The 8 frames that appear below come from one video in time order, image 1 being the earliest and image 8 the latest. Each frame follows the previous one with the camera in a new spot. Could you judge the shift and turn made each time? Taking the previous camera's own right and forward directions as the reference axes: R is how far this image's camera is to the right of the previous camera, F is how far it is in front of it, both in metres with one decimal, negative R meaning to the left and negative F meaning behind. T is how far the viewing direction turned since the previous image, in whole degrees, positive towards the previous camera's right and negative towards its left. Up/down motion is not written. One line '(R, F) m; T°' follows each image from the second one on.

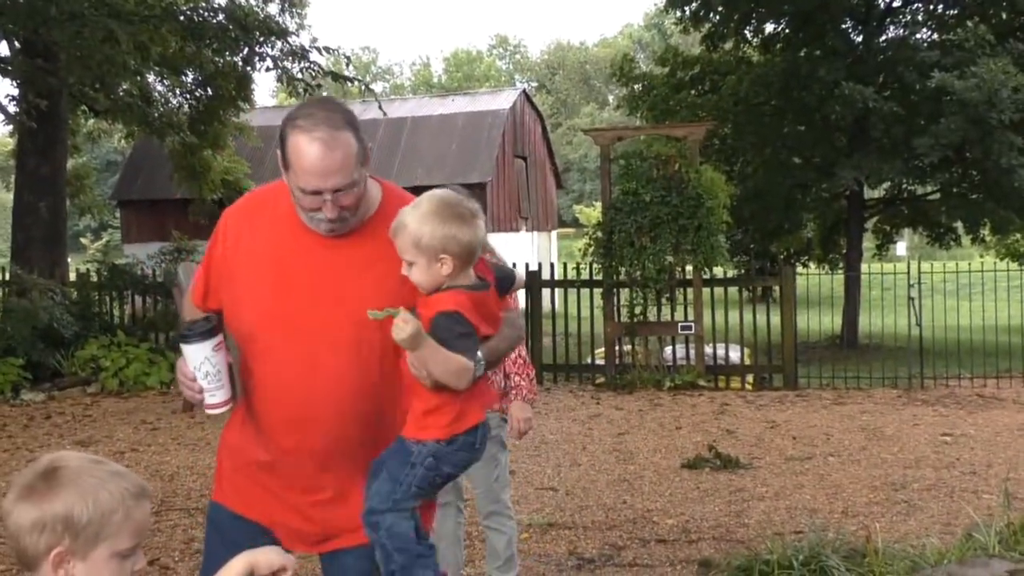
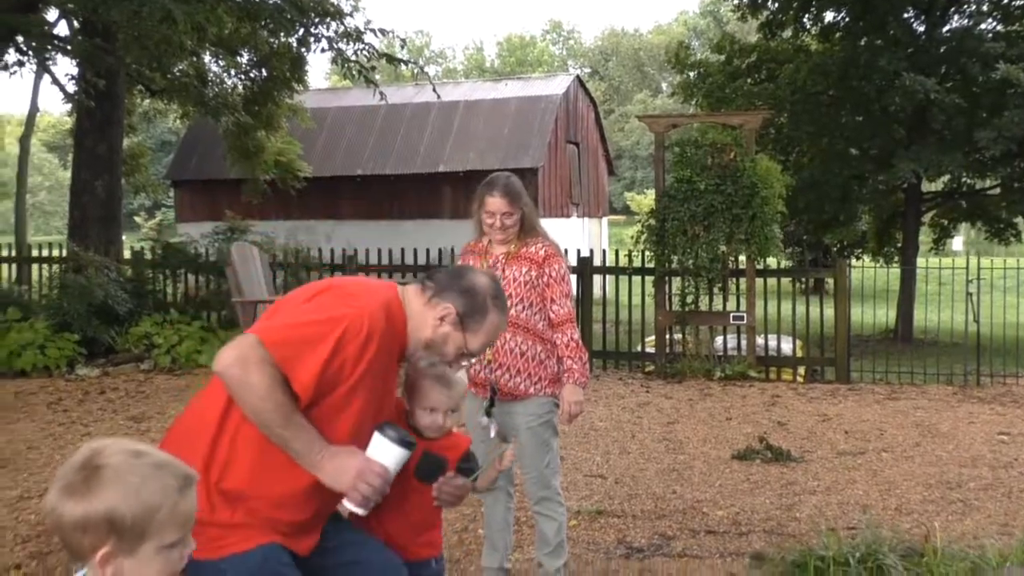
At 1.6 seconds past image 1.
(-0.1, 0.0) m; -2°
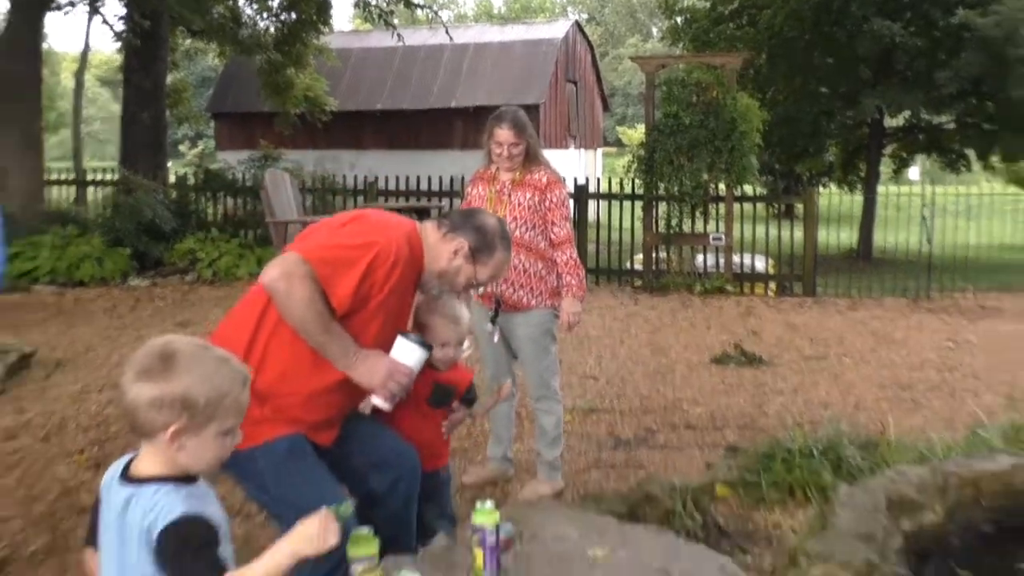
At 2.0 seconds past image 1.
(0.0, -0.5) m; 0°
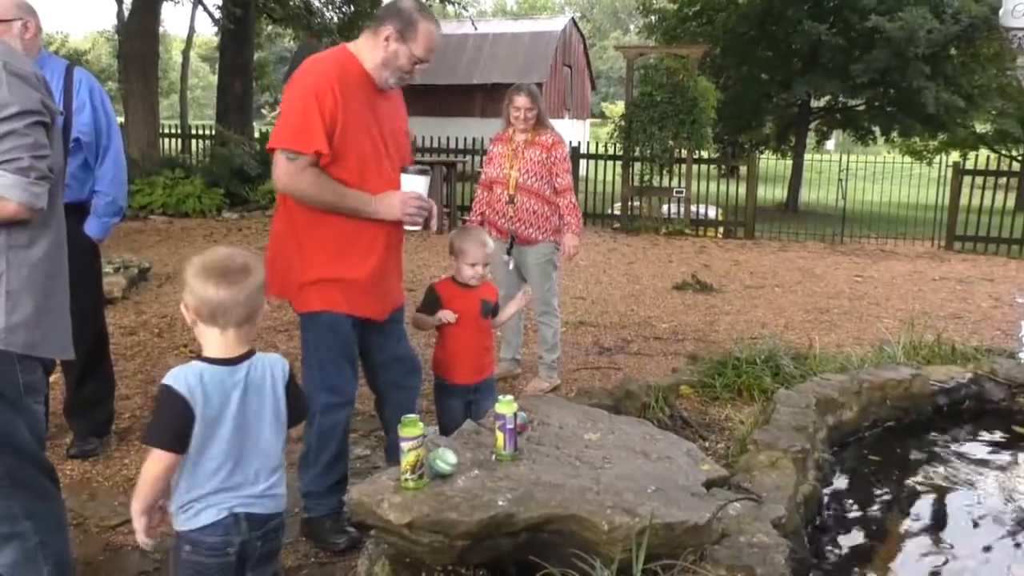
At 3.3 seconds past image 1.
(-0.3, -1.3) m; +2°
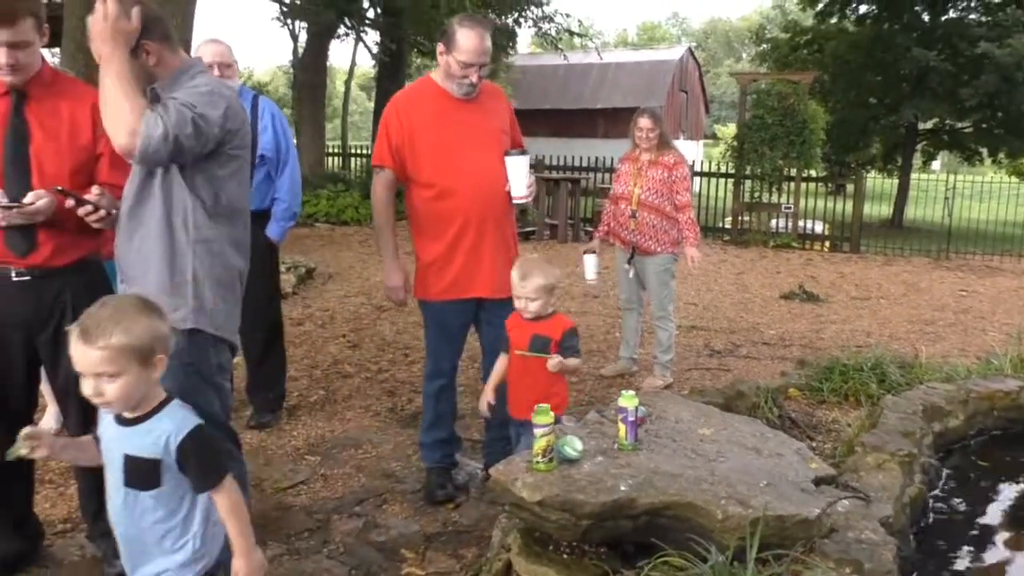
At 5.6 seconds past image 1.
(-0.1, -0.5) m; -6°
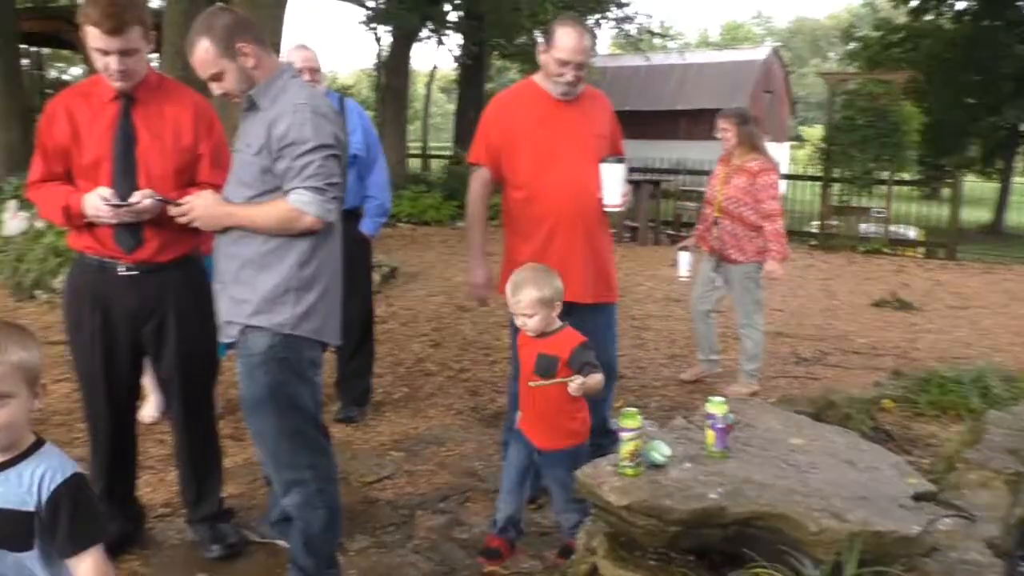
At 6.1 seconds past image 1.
(-0.1, +0.1) m; -3°
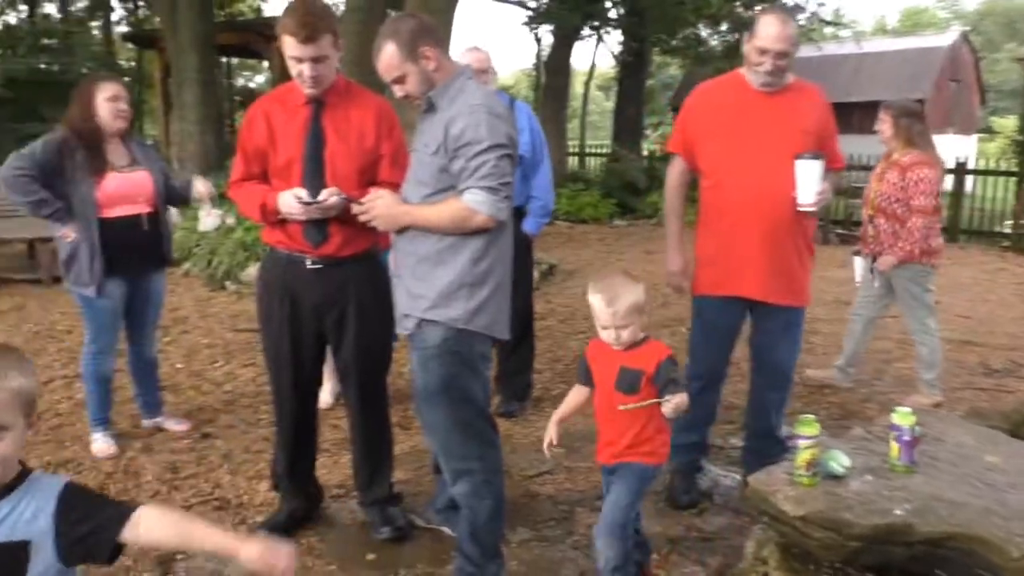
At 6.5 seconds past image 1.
(-0.1, +0.2) m; -8°
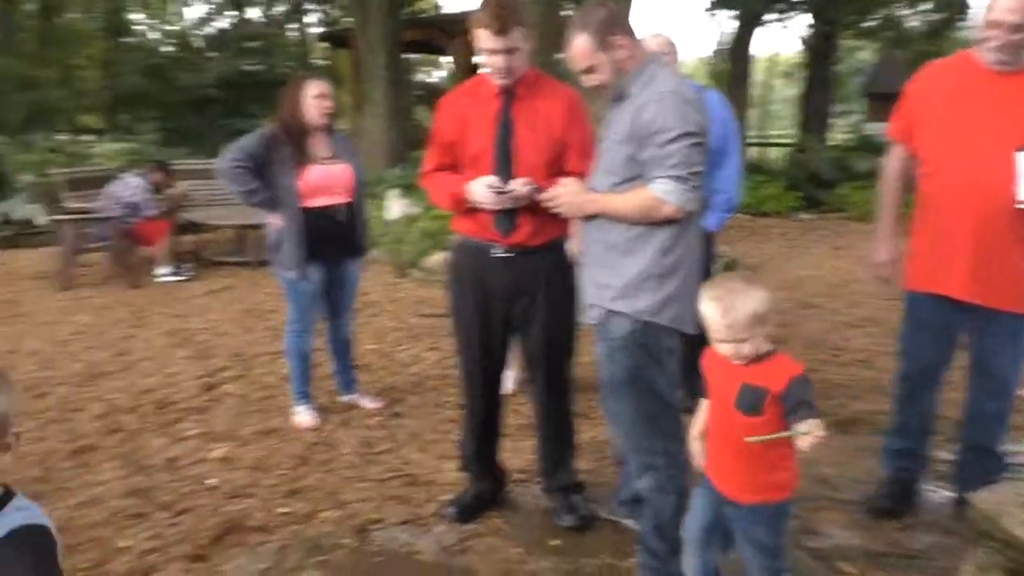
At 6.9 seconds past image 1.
(-0.1, 0.0) m; -9°
